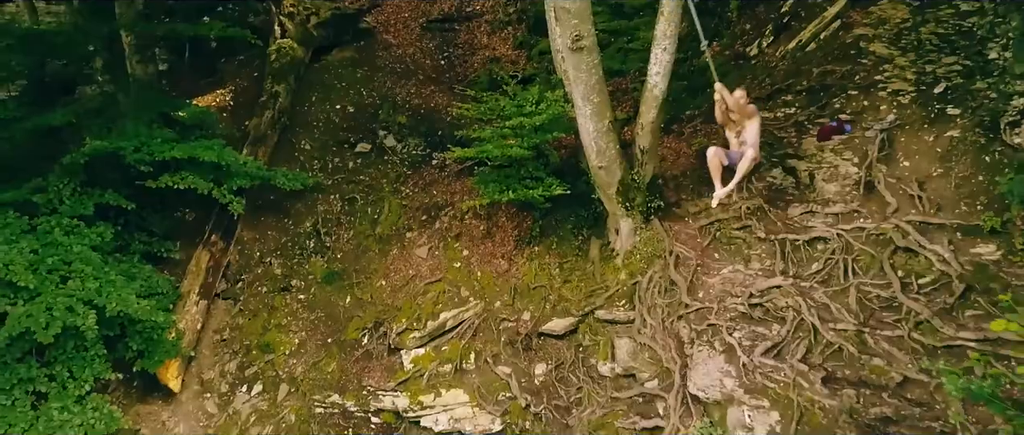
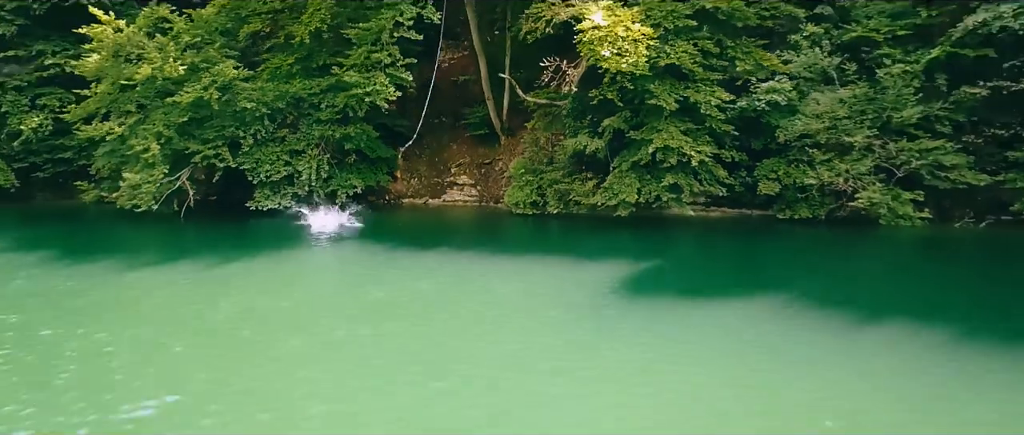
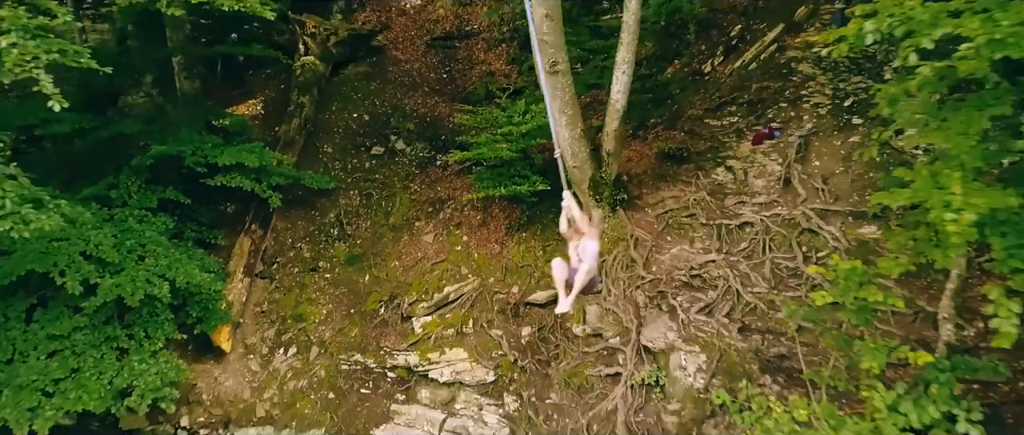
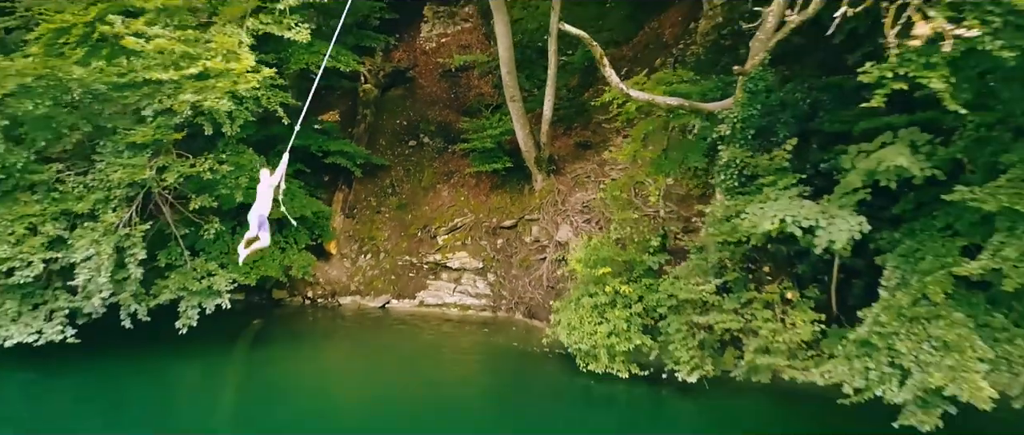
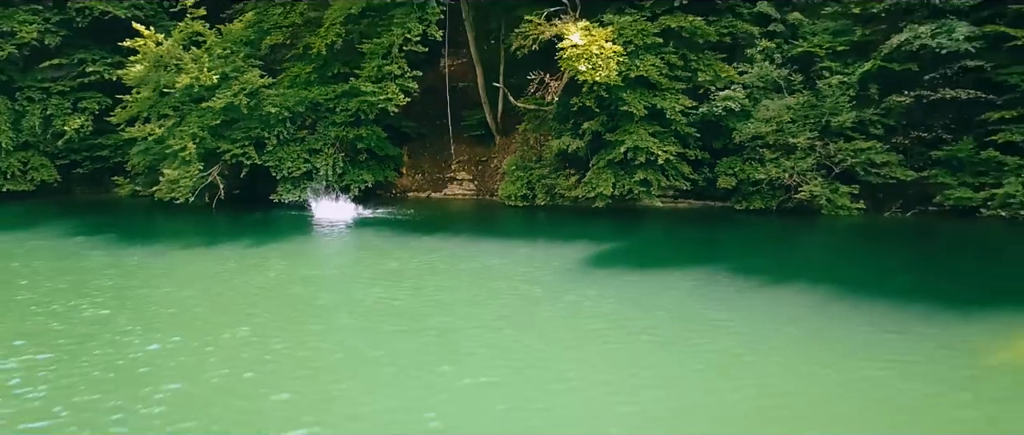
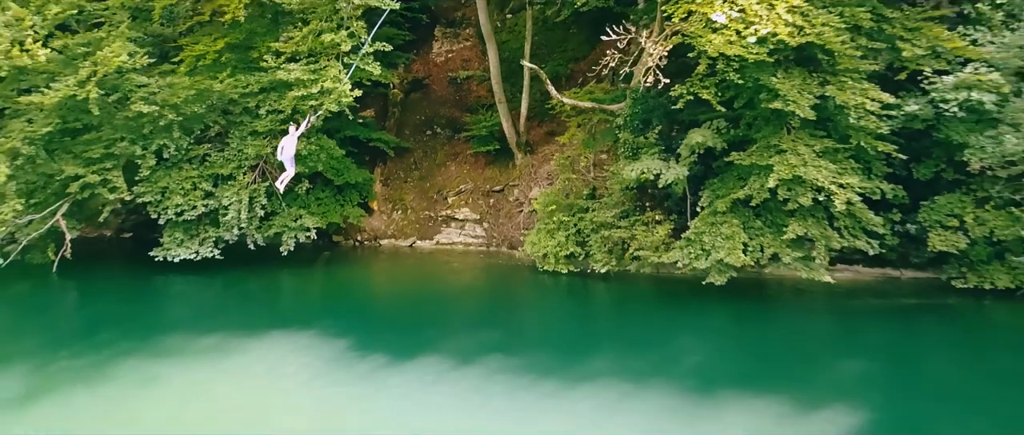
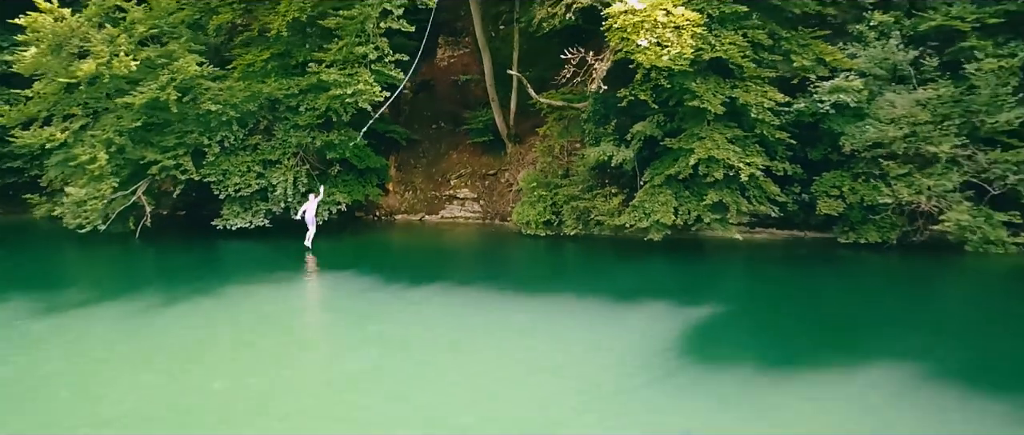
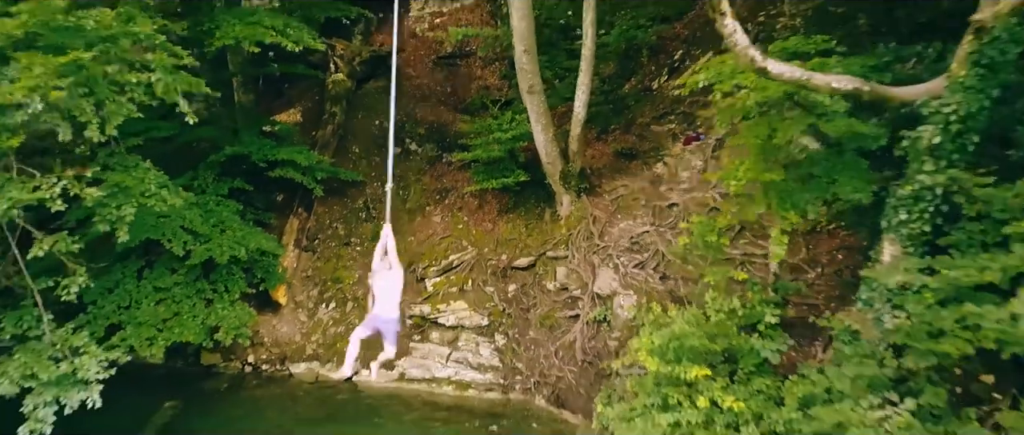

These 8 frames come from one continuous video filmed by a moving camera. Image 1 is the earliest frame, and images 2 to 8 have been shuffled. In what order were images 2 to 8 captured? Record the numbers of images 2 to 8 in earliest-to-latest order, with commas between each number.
3, 8, 4, 6, 7, 2, 5
